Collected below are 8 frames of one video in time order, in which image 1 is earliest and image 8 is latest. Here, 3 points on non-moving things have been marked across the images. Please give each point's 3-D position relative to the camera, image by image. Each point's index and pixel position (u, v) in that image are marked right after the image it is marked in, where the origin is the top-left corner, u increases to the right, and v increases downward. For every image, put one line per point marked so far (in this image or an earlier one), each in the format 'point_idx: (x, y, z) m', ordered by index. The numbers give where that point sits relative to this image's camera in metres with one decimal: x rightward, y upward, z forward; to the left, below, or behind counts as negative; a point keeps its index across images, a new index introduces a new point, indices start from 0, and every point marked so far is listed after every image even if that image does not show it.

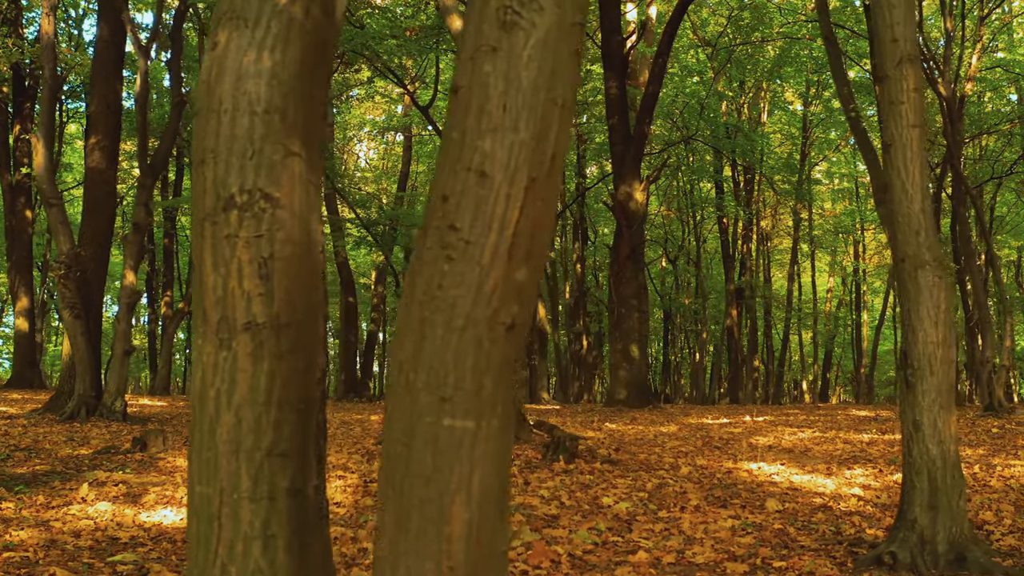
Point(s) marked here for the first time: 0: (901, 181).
0: (+2.2, +0.6, +4.0) m
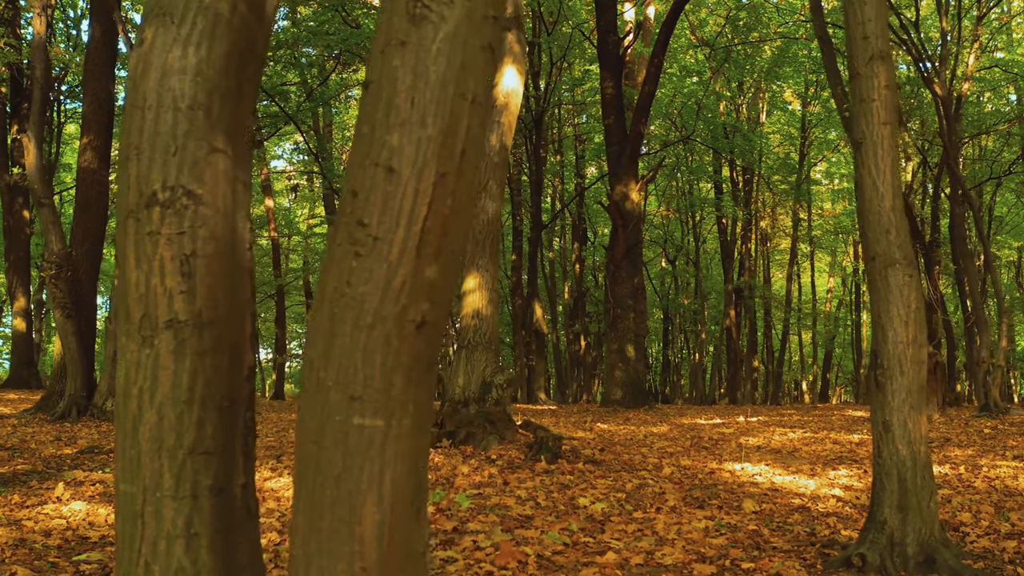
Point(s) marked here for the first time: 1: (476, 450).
0: (+2.0, +0.6, +4.0) m
1: (-0.4, -1.7, +7.5) m
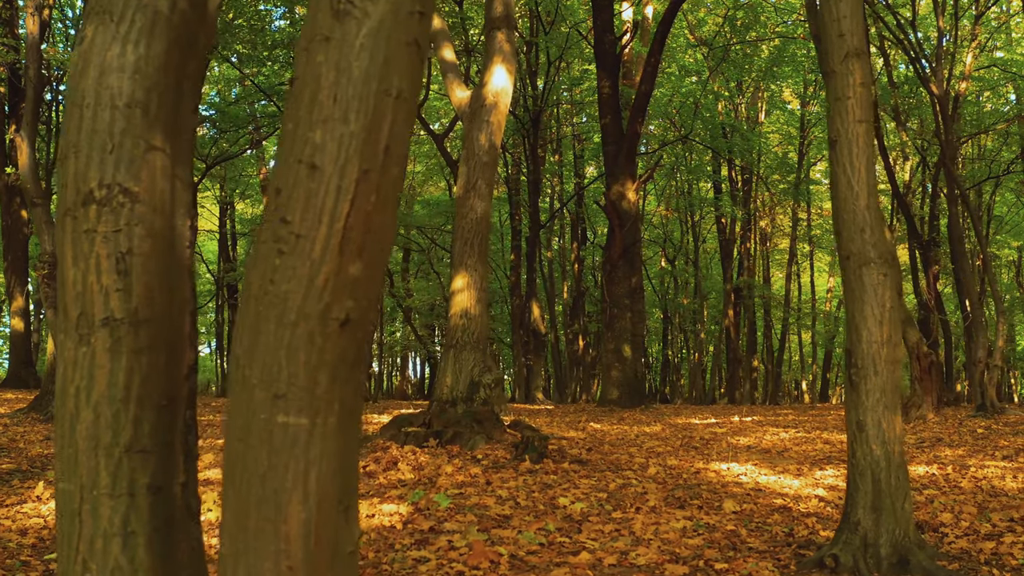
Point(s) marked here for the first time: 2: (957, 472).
0: (+1.9, +0.6, +4.0) m
1: (-0.5, -1.7, +7.5) m
2: (+4.4, -1.8, +7.0) m
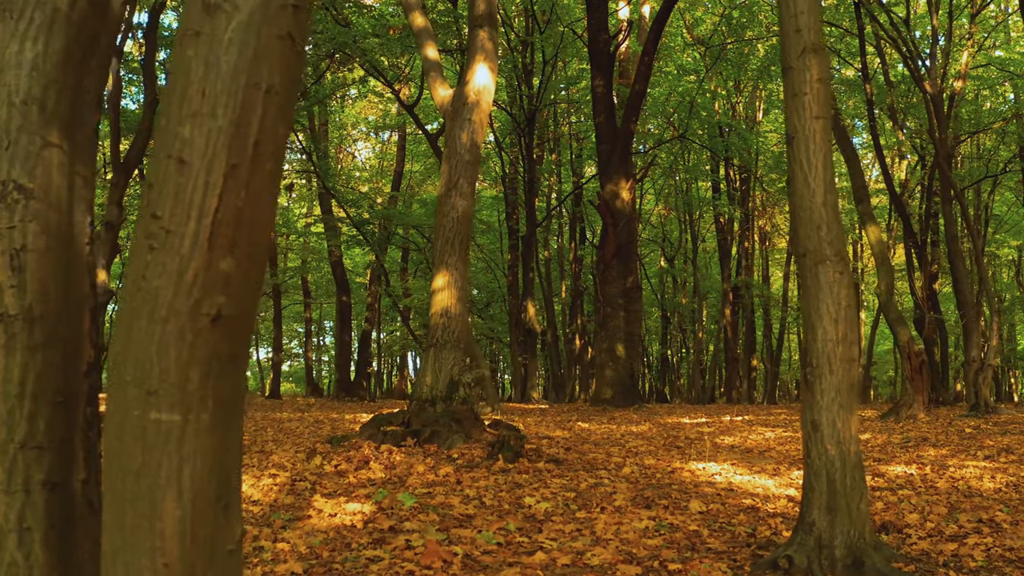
0: (+1.6, +0.6, +3.9) m
1: (-0.8, -1.7, +7.5) m
2: (+4.1, -1.8, +7.0) m
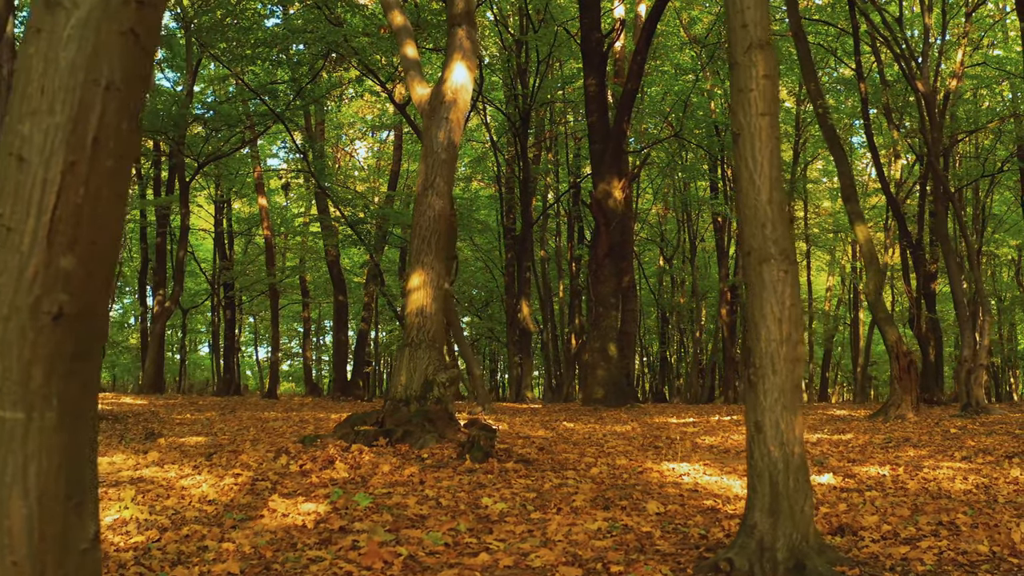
0: (+1.3, +0.6, +3.9) m
1: (-1.1, -1.7, +7.5) m
2: (+3.8, -1.8, +6.9) m
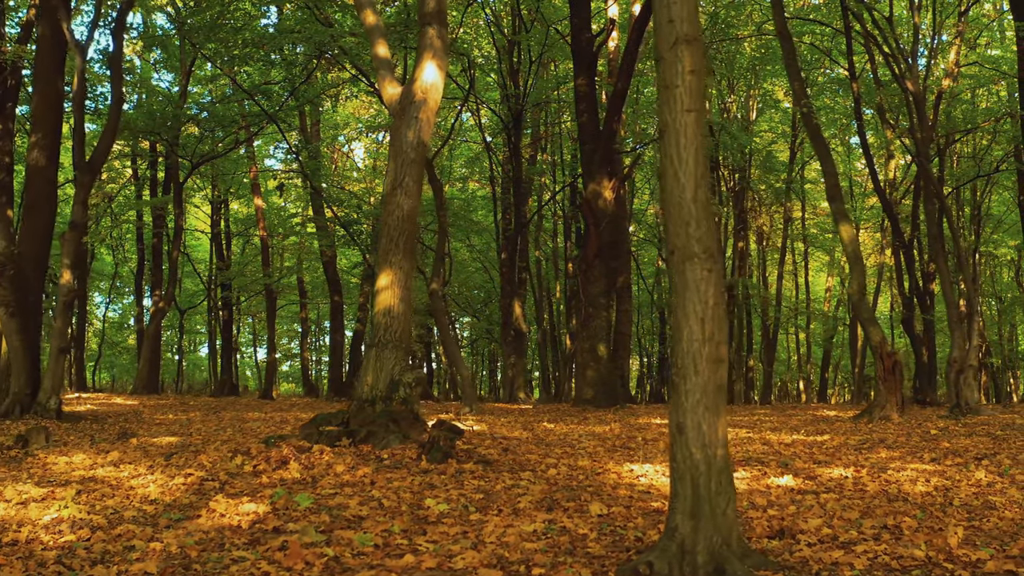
0: (+0.9, +0.6, +3.8) m
1: (-1.4, -1.7, +7.4) m
2: (+3.4, -1.8, +6.8) m
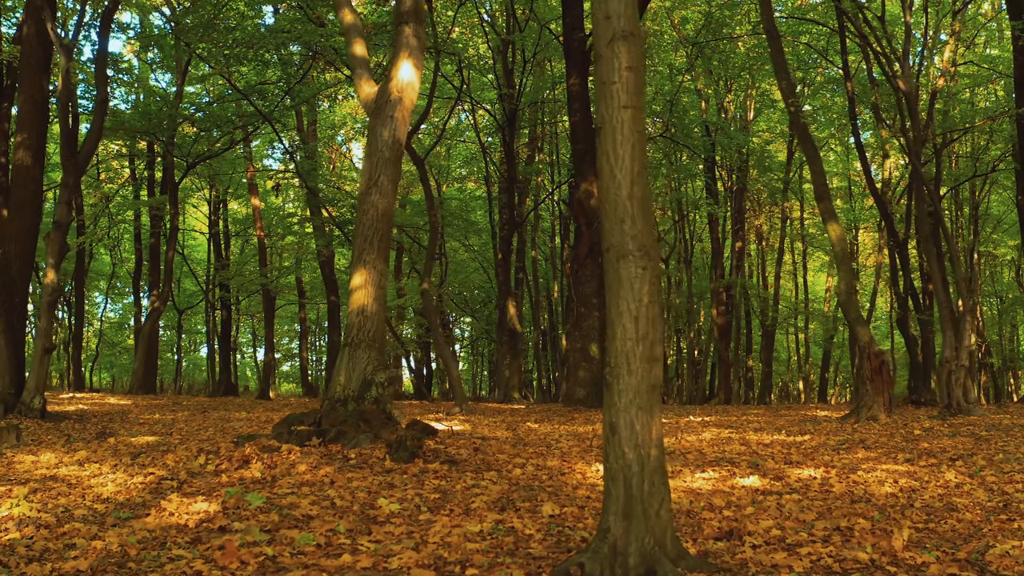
0: (+0.5, +0.6, +3.8) m
1: (-1.8, -1.7, +7.4) m
2: (+3.1, -1.8, +6.8) m
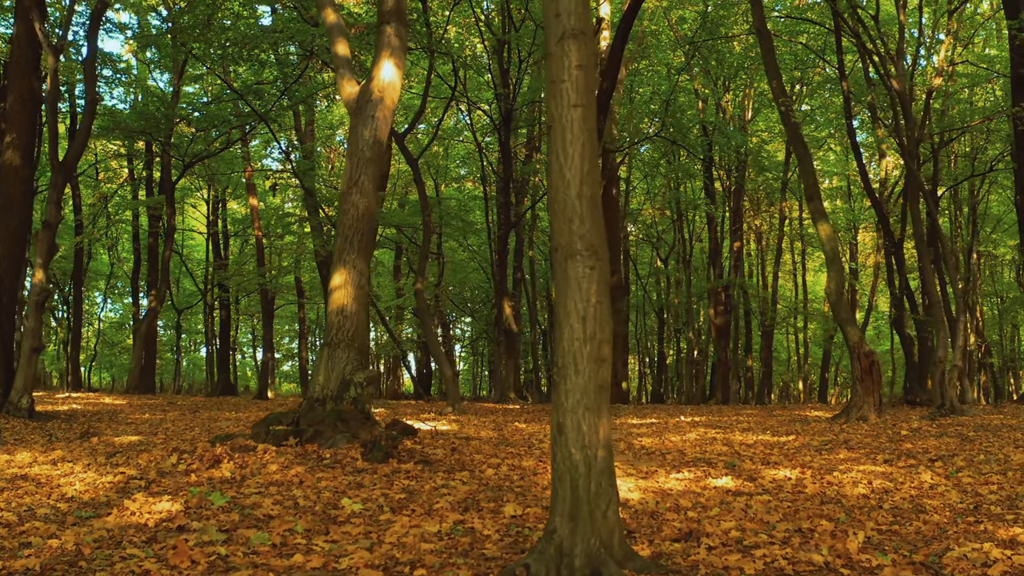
0: (+0.3, +0.7, +3.8) m
1: (-2.0, -1.7, +7.4) m
2: (+2.9, -1.8, +6.7) m
